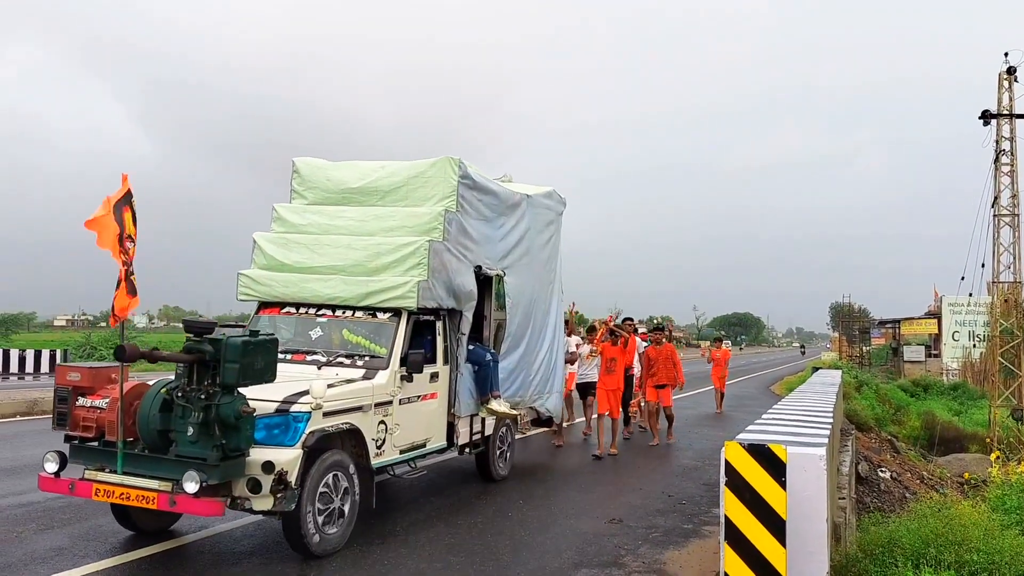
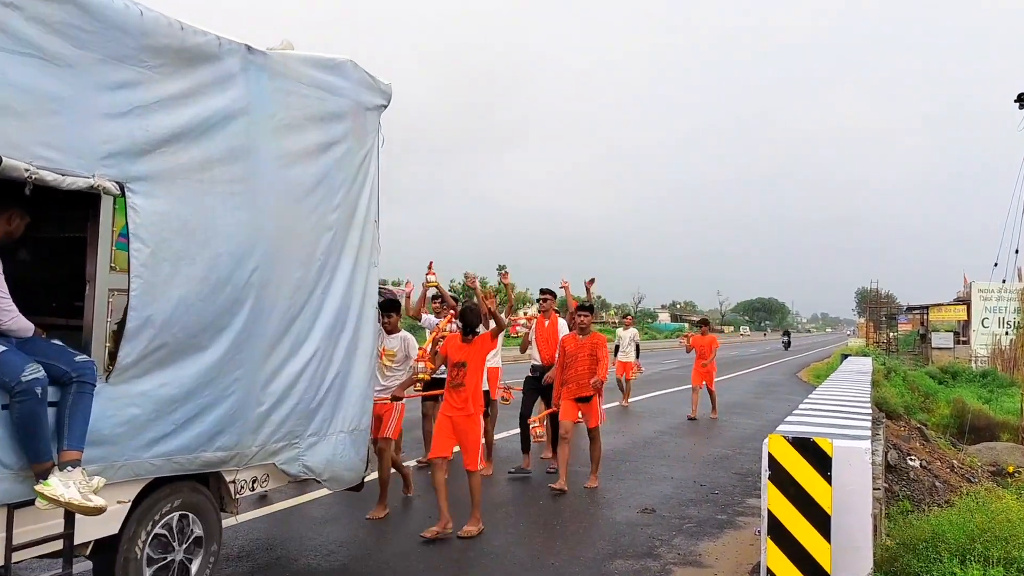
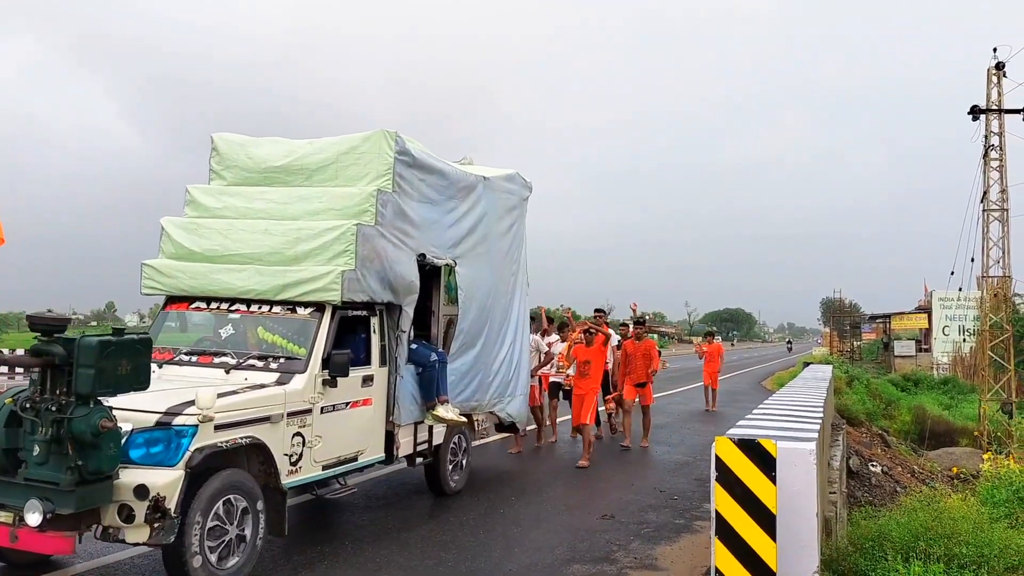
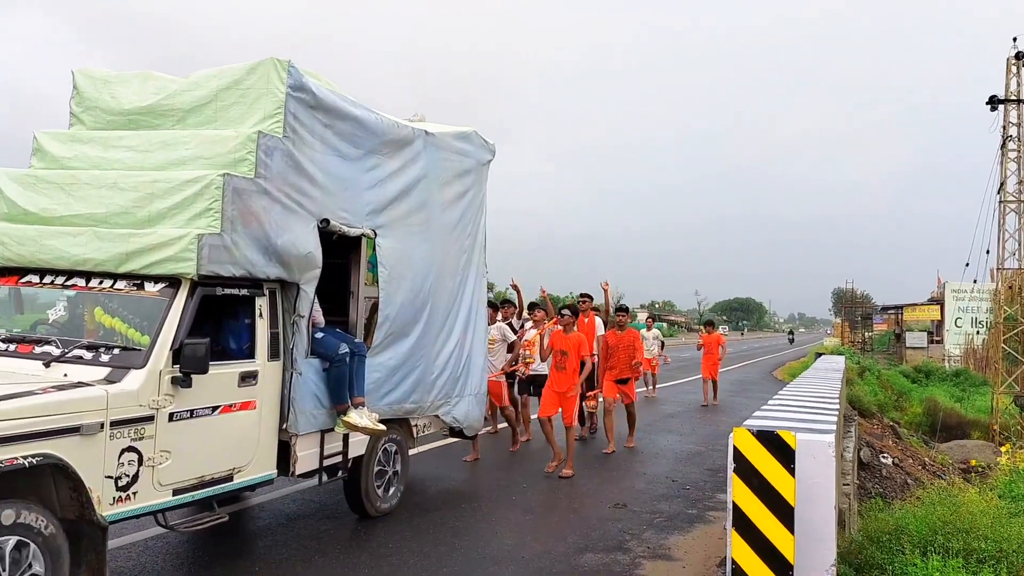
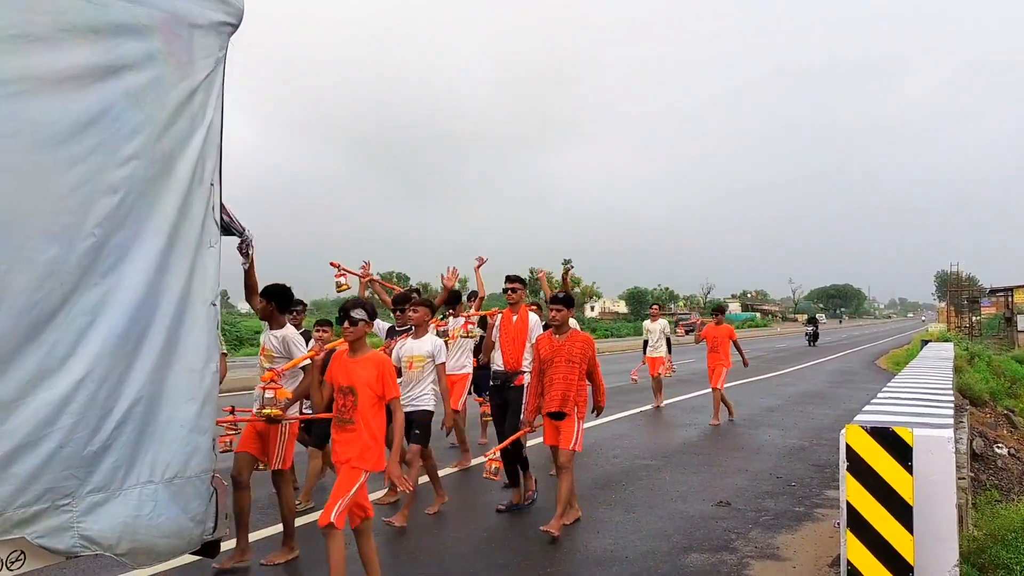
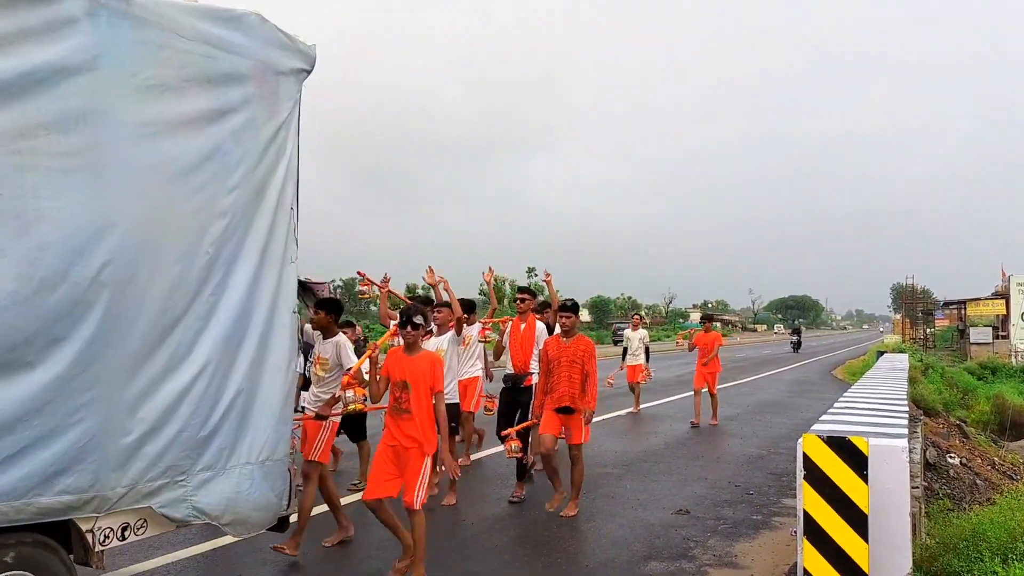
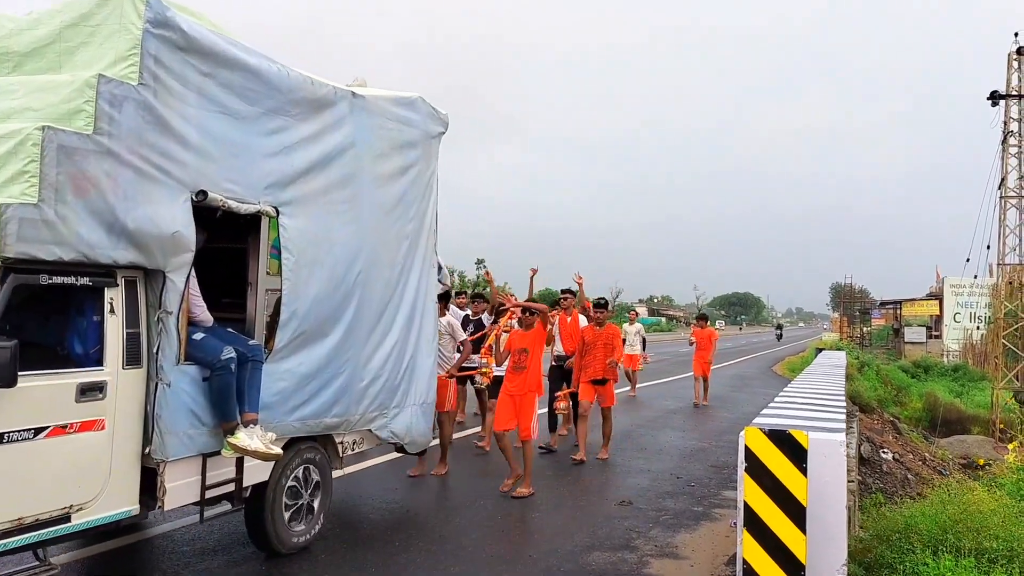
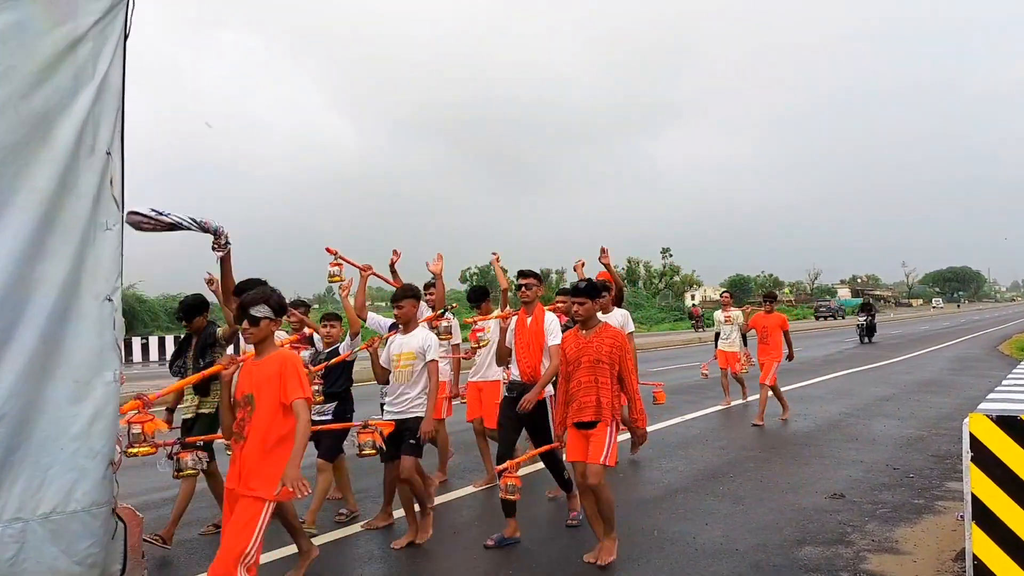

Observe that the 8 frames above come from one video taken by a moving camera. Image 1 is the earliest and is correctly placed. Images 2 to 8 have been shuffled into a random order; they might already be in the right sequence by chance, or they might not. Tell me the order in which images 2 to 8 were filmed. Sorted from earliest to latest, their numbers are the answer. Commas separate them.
3, 4, 7, 2, 6, 5, 8
